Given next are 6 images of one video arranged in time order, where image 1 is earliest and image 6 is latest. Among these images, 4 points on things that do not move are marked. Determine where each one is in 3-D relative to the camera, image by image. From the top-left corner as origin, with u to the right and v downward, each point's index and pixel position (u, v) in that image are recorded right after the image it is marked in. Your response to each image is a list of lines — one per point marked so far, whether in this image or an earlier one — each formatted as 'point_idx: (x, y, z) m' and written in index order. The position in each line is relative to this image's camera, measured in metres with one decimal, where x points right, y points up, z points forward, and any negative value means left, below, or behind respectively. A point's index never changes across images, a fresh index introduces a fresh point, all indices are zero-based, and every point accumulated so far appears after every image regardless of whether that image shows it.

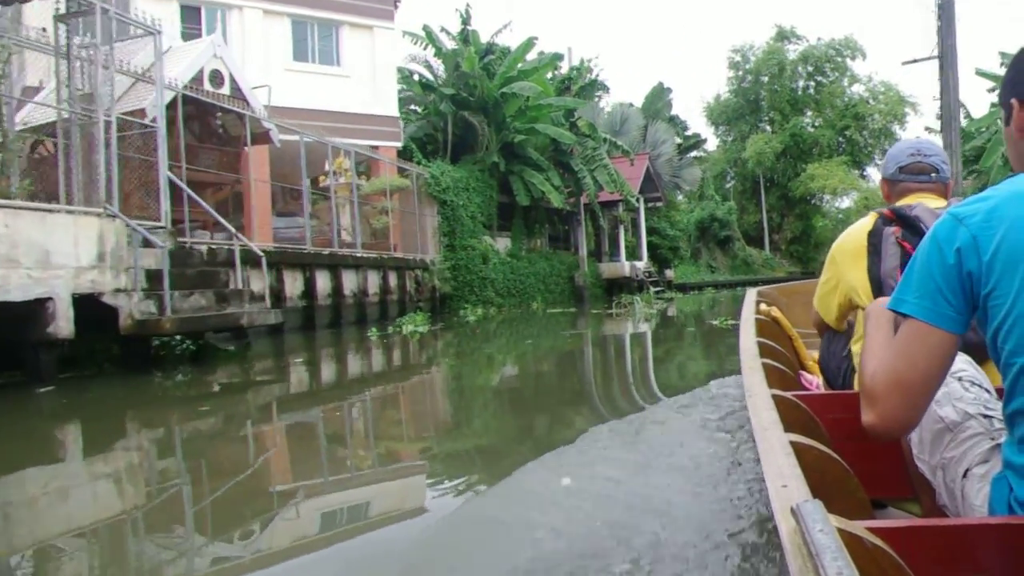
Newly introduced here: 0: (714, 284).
0: (+3.8, 0.0, +19.6) m
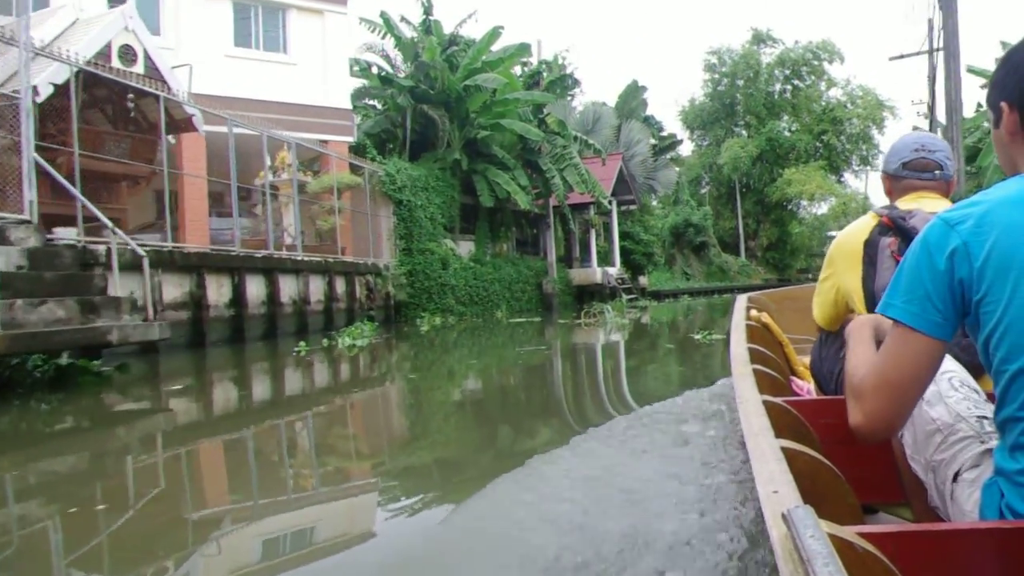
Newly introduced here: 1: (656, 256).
0: (+3.3, -0.1, +19.5) m
1: (+2.7, +0.6, +20.0) m
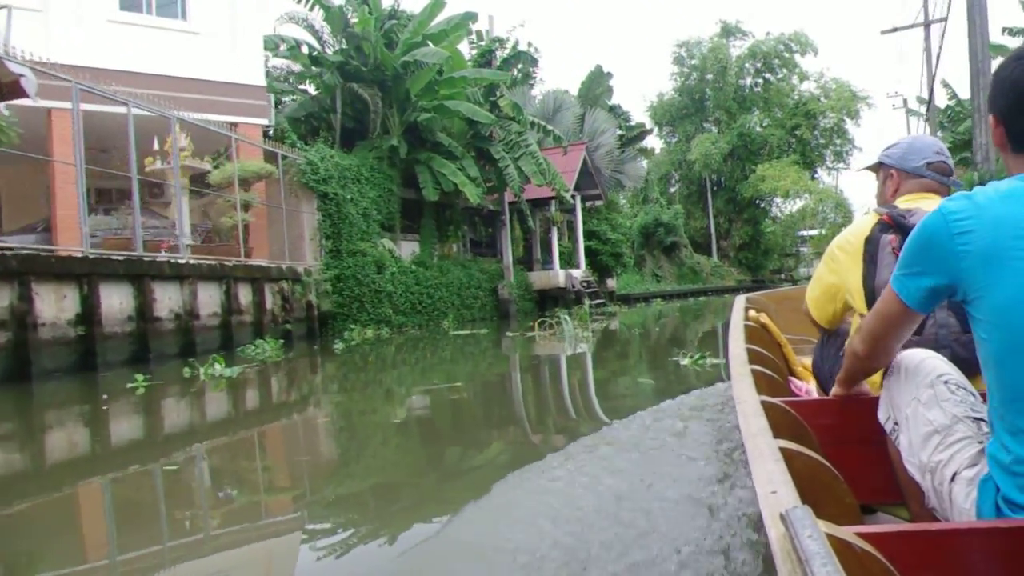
0: (+2.7, -0.1, +19.3) m
1: (+2.1, +0.6, +19.7) m
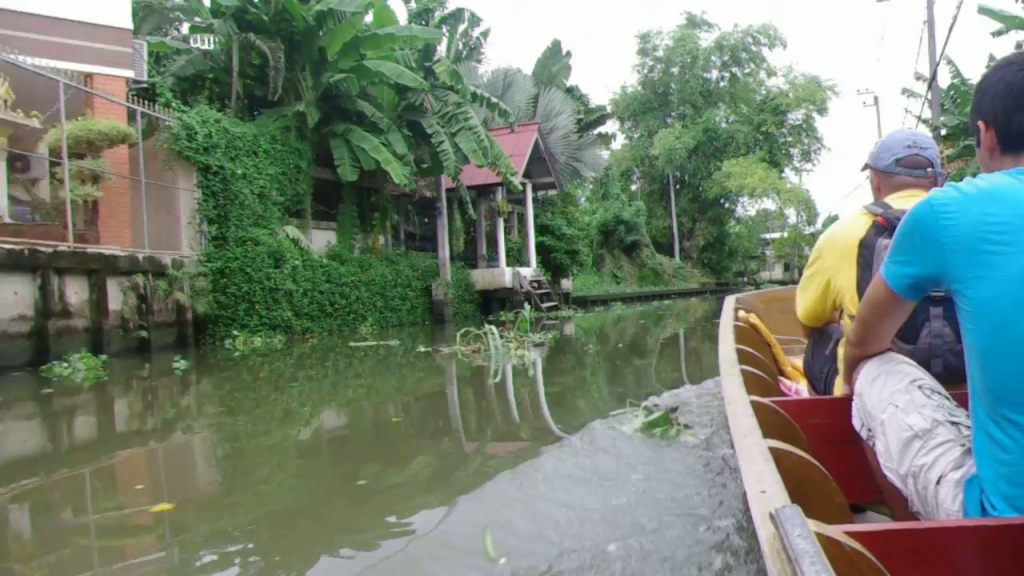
0: (+1.9, -0.2, +19.0) m
1: (+1.3, +0.6, +19.5) m
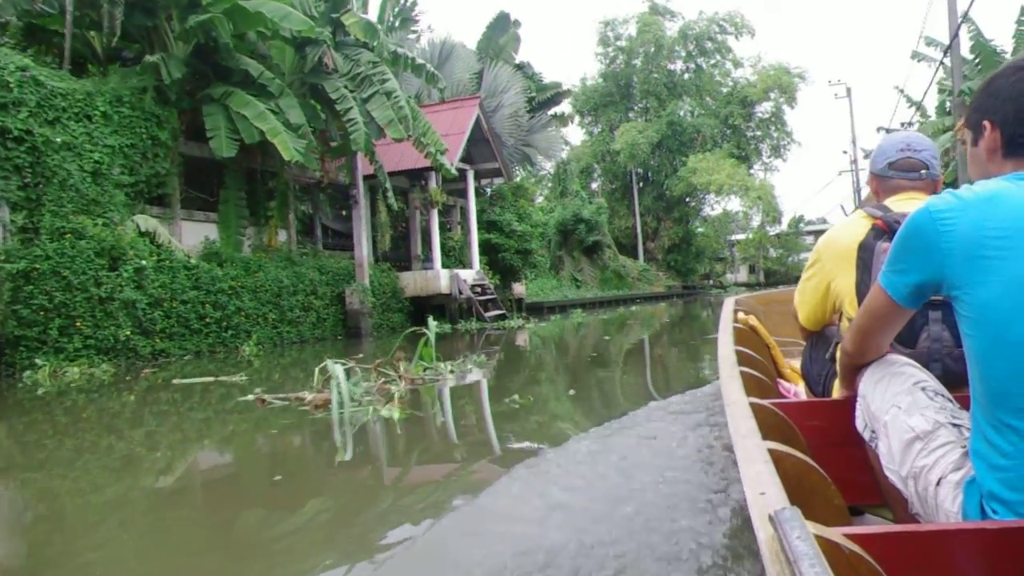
0: (+1.2, -0.2, +18.7) m
1: (+0.6, +0.5, +19.1) m
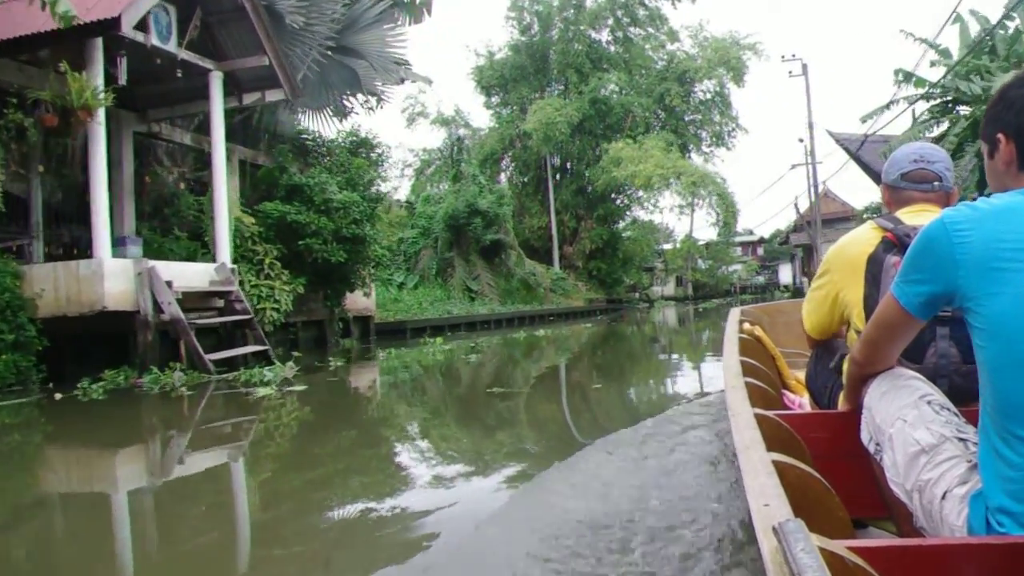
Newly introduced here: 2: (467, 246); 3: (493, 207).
0: (-0.2, -0.4, +17.7) m
1: (-0.9, +0.3, +18.1) m
2: (-0.4, +0.5, +20.4) m
3: (-0.2, +1.0, +19.4) m
